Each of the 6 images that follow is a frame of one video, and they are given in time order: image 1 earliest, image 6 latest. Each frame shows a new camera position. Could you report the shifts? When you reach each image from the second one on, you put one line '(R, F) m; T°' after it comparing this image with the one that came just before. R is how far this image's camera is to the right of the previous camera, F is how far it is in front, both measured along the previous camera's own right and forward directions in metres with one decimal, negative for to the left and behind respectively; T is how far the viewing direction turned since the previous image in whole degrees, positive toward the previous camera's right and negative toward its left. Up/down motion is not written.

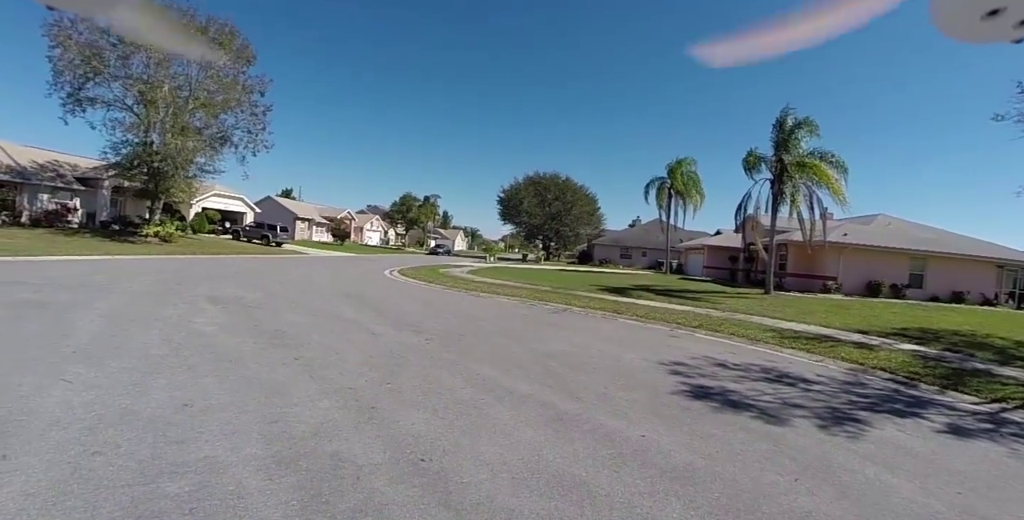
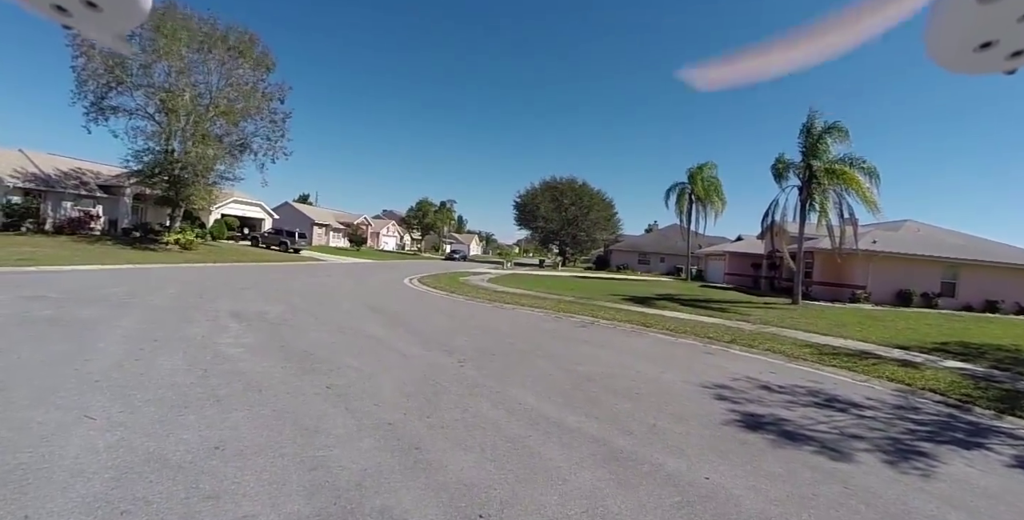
(-0.3, +0.3) m; -1°
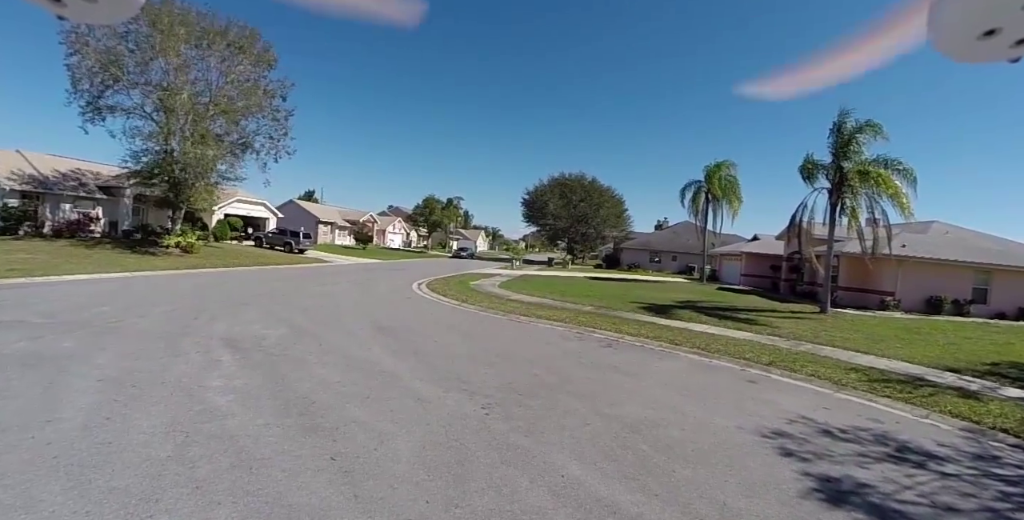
(-0.3, +0.7) m; -1°
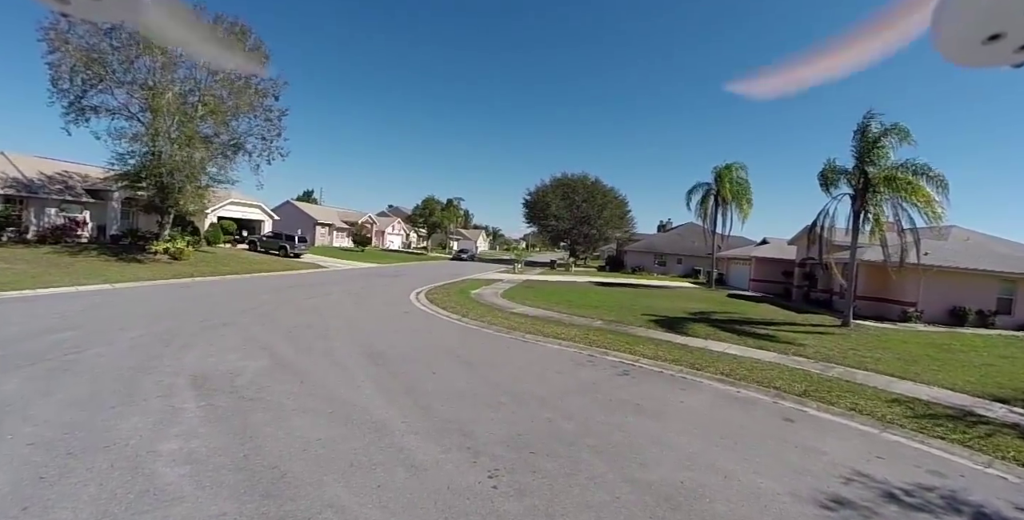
(-0.1, +0.8) m; 0°
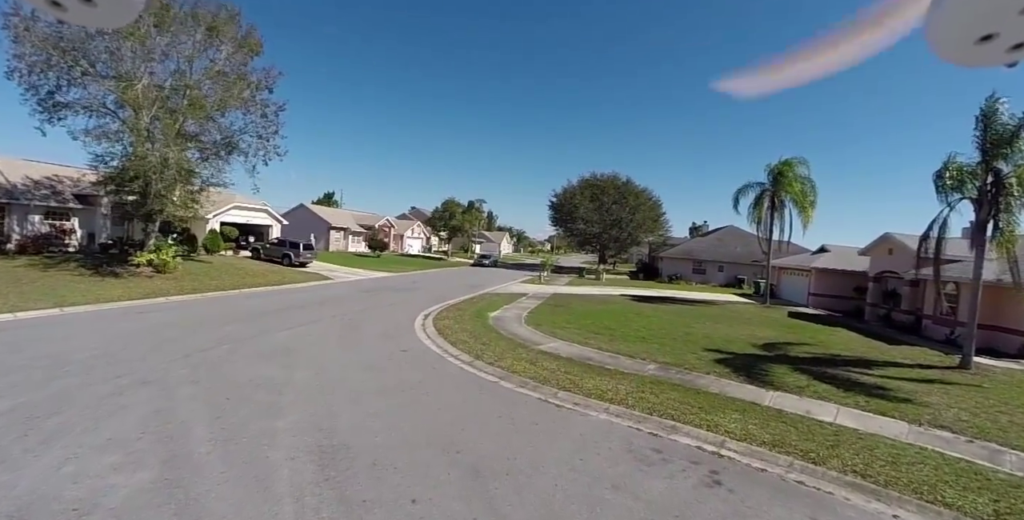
(-0.1, +2.6) m; -3°
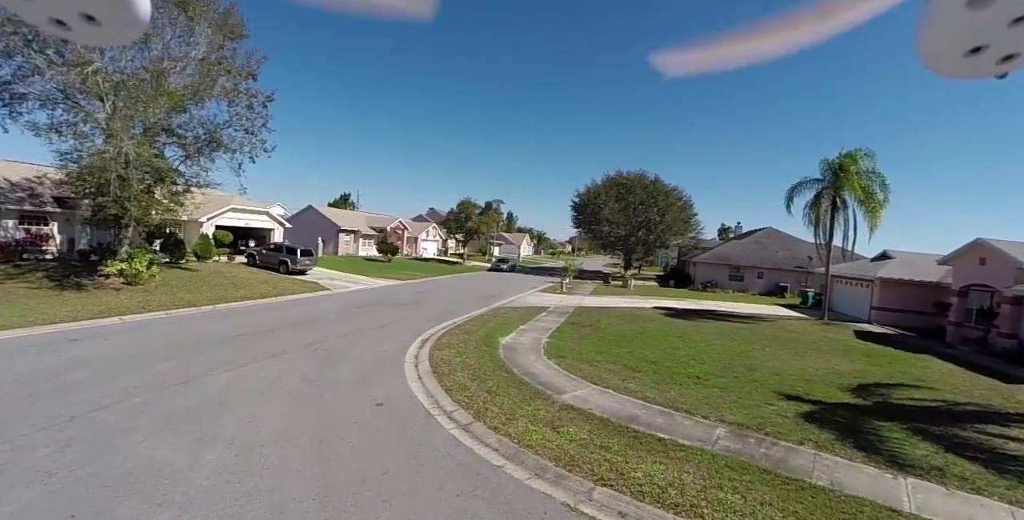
(+0.1, +2.3) m; -3°
